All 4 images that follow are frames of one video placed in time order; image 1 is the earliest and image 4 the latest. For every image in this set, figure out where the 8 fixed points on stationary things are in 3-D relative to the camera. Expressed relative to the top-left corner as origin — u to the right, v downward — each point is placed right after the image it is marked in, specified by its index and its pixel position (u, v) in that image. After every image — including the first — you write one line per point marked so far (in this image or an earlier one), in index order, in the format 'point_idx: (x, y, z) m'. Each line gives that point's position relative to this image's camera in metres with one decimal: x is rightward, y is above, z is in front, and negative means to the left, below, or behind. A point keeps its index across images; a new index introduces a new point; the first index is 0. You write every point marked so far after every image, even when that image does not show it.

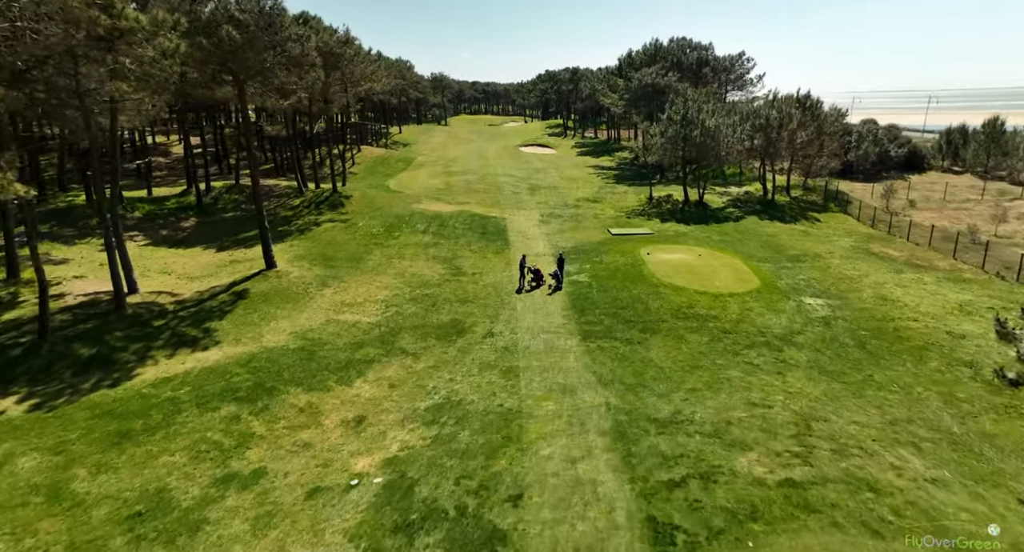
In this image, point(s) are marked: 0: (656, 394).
0: (+4.3, -3.5, +16.4) m
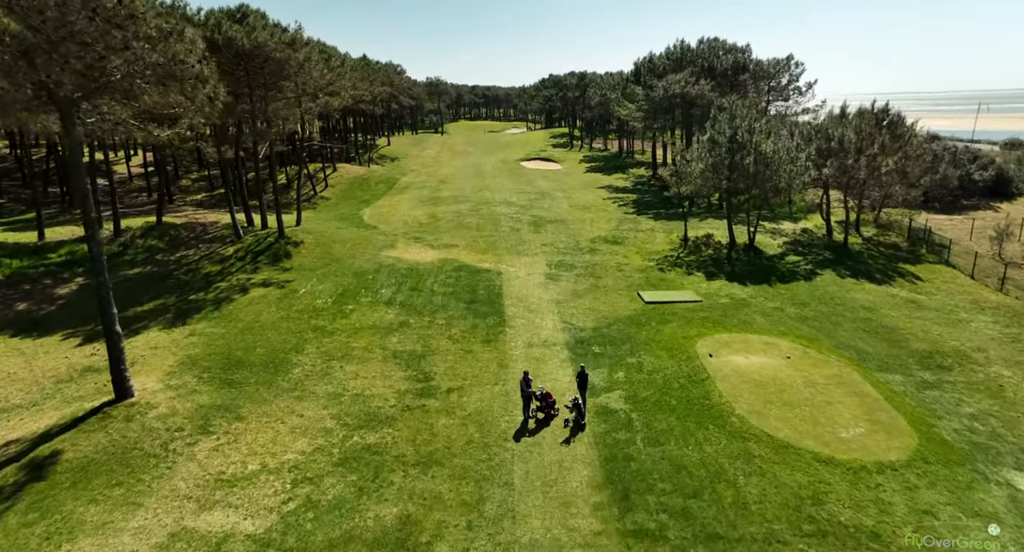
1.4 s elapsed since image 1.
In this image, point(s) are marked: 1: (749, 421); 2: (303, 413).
0: (+4.1, -7.5, +6.5) m
1: (+7.0, -4.2, +16.1) m
2: (-6.6, -4.3, +17.4) m
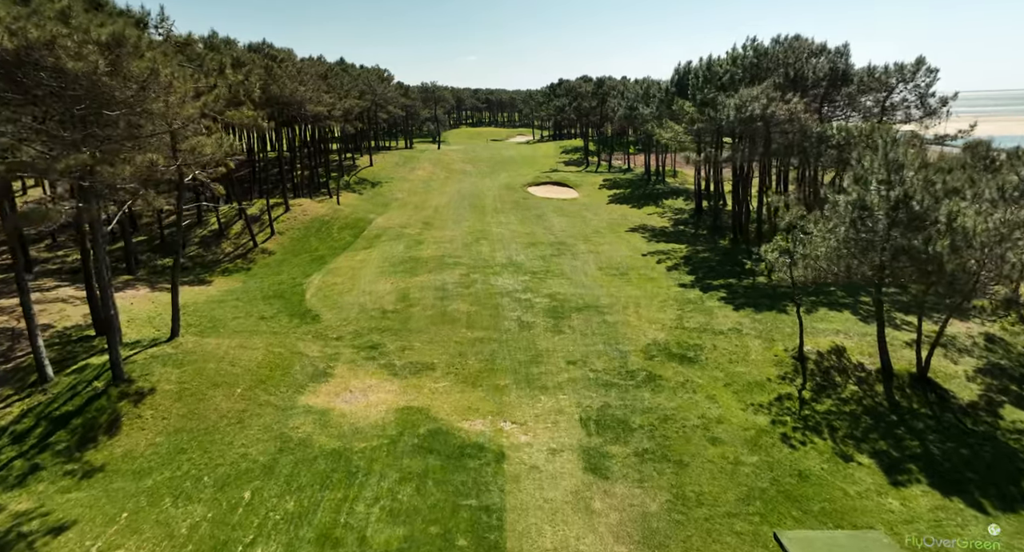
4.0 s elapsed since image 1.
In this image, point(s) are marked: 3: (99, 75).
0: (+4.2, -13.3, -8.3) m
1: (+7.2, -10.1, +1.3) m
2: (-6.3, -10.2, +2.6) m
3: (-12.6, +6.3, +16.9) m
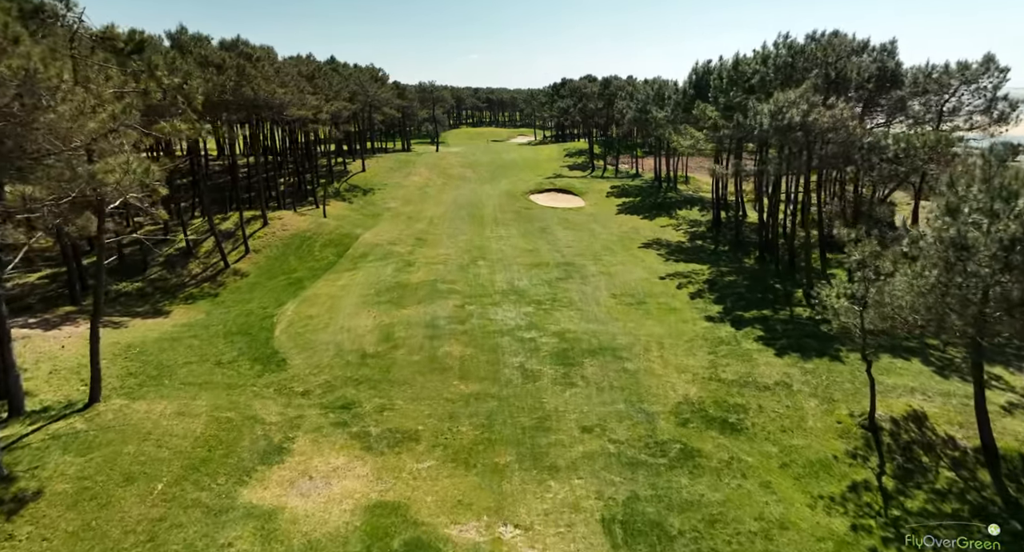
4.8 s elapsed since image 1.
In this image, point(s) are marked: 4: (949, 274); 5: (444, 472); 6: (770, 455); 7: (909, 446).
0: (+4.3, -15.1, -13.0) m
1: (+7.2, -11.9, -3.3) m
2: (-6.3, -11.9, -2.0) m
3: (-12.6, +4.5, +12.2) m
4: (+13.3, +0.1, +16.9) m
5: (-2.2, -6.2, +17.9) m
6: (+8.8, -5.9, +18.7) m
7: (+13.2, -5.5, +18.4) m
